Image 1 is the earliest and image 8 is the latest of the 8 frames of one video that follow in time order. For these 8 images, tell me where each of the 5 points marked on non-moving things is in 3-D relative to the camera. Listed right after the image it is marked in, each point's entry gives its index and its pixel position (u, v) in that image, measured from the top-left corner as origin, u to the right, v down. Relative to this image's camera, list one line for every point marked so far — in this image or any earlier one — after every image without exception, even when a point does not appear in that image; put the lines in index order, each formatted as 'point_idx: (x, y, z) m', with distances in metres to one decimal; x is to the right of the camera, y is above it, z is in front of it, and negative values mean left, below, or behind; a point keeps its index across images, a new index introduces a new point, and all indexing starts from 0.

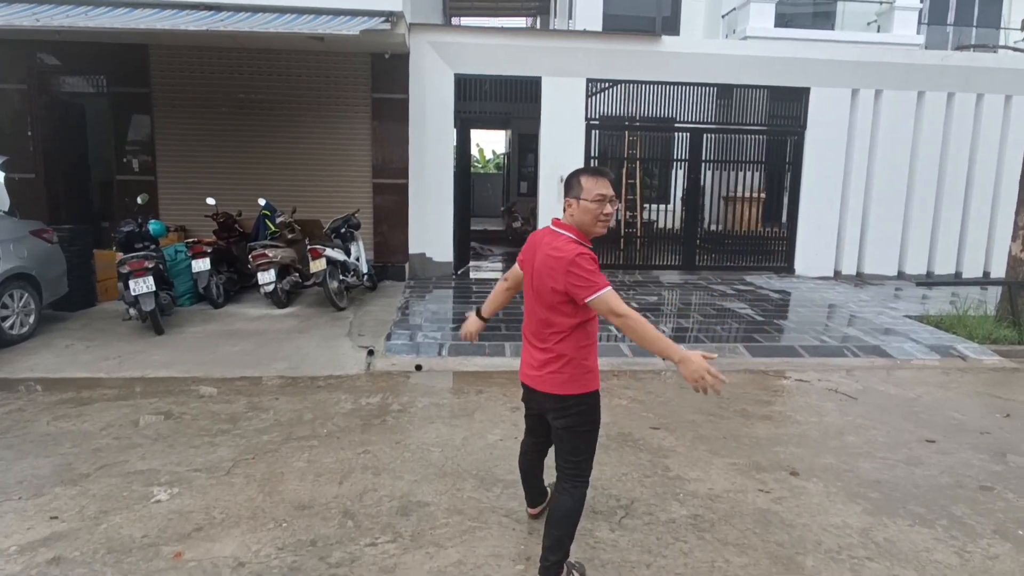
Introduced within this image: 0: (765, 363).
0: (+2.6, -0.8, +6.1) m
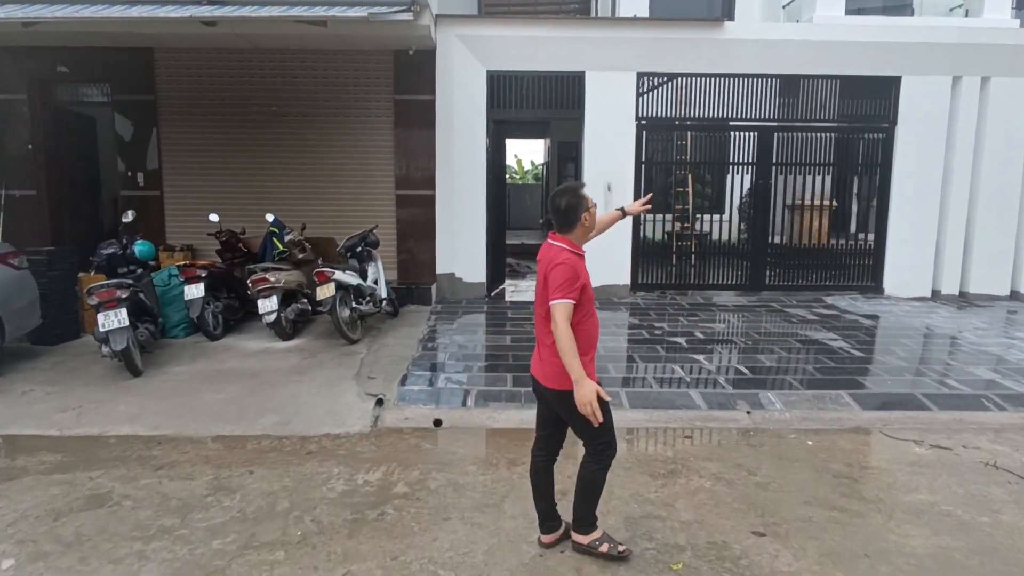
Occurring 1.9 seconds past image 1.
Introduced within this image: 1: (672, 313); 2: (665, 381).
0: (+3.0, -1.1, +4.7) m
1: (+2.2, -0.3, +8.1) m
2: (+1.4, -0.8, +5.4) m
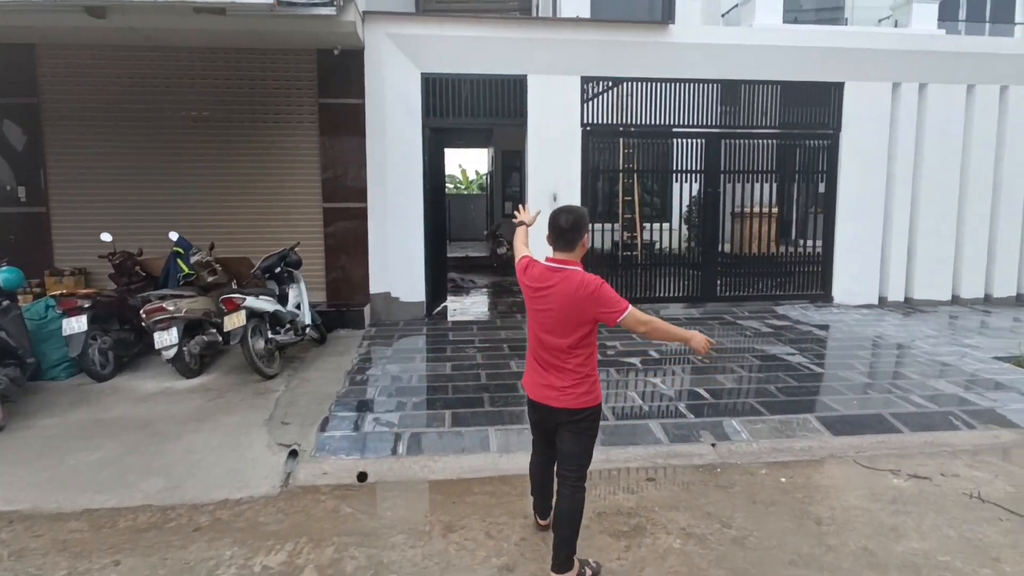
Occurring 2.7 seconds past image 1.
0: (+2.5, -1.2, +4.4) m
1: (+1.5, -0.5, +7.7) m
2: (+0.9, -1.0, +4.9) m
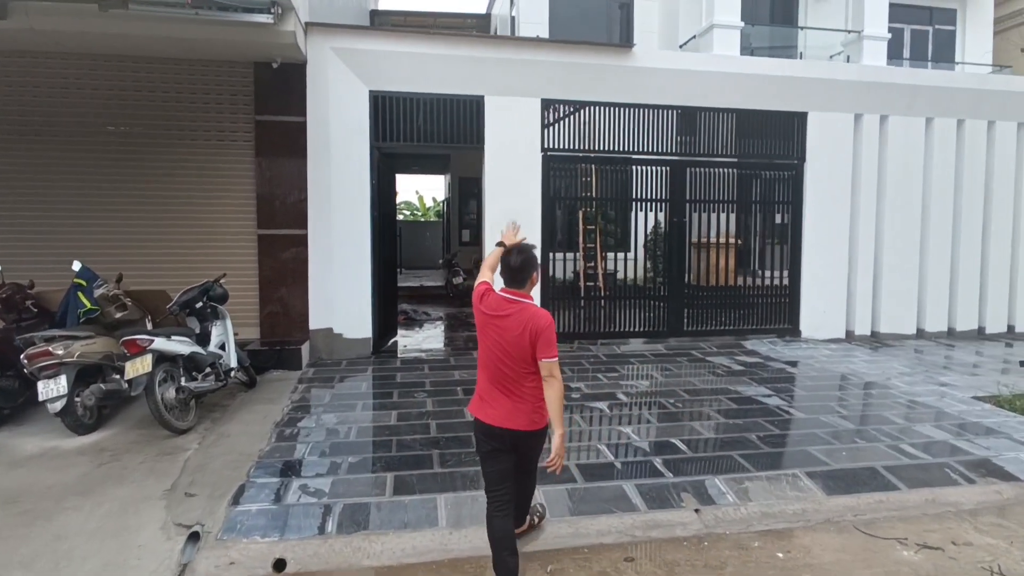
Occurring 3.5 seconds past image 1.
0: (+2.2, -1.5, +3.9) m
1: (+0.9, -1.0, +7.1) m
2: (+0.6, -1.3, +4.3) m
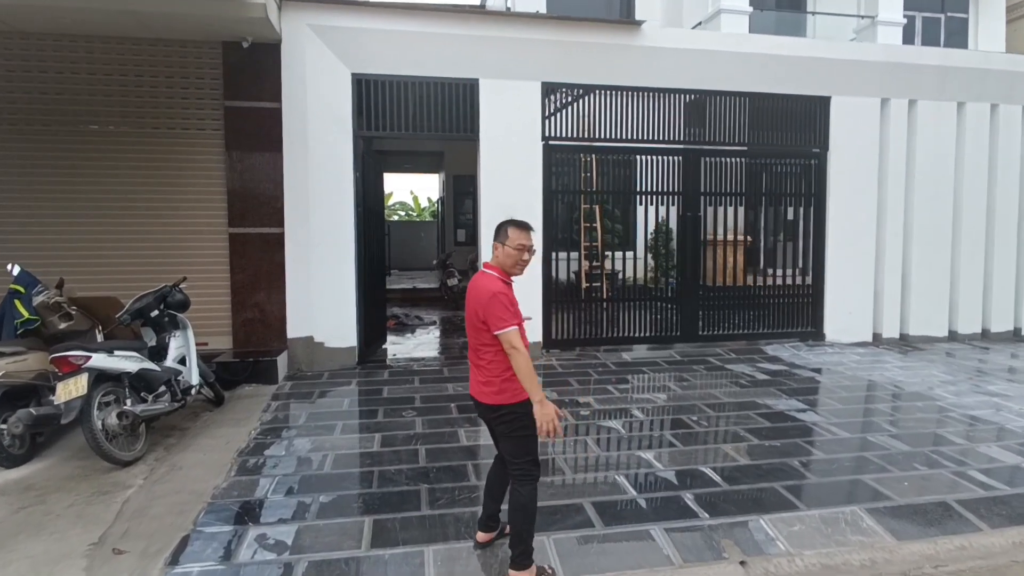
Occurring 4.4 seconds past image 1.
0: (+2.3, -1.5, +3.2) m
1: (+0.9, -1.0, +6.4) m
2: (+0.6, -1.3, +3.6) m
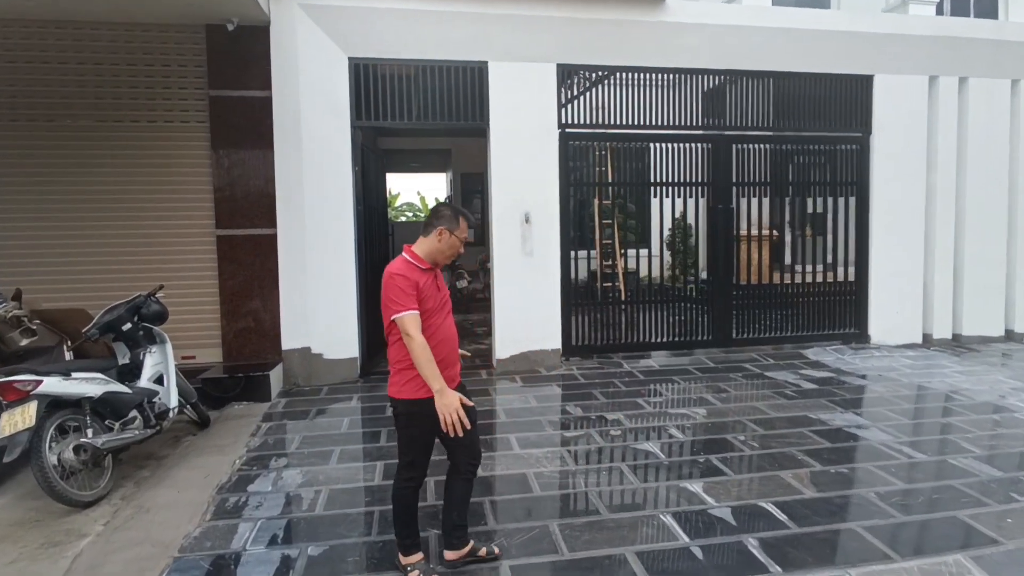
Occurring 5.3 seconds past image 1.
0: (+2.4, -1.5, +2.5) m
1: (+1.1, -1.0, +5.8) m
2: (+0.7, -1.4, +3.0) m
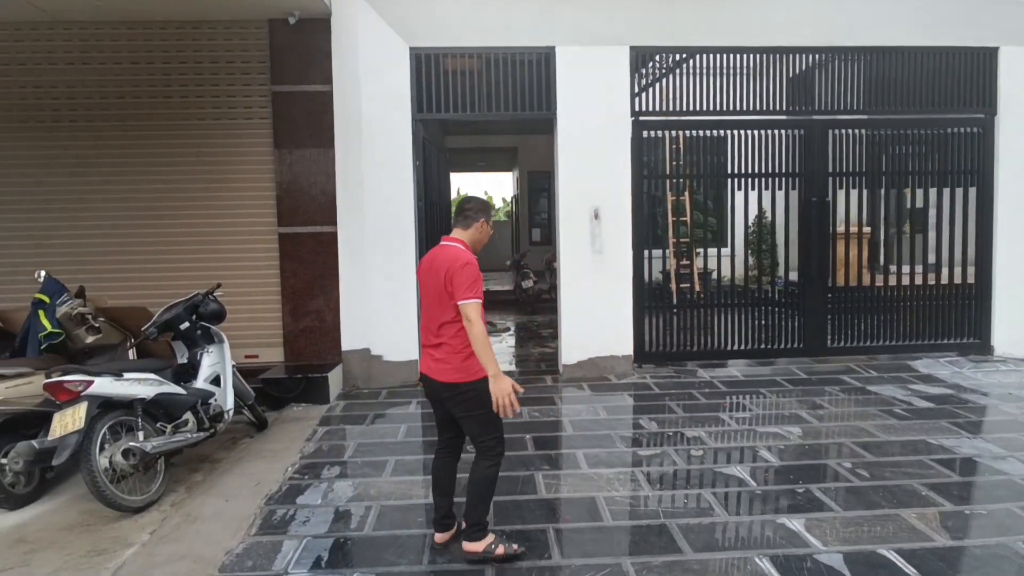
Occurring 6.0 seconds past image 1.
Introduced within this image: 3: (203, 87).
0: (+2.6, -1.5, +1.9) m
1: (+1.7, -1.0, +5.3) m
2: (+1.0, -1.4, +2.5) m
3: (-3.0, +1.9, +5.7) m
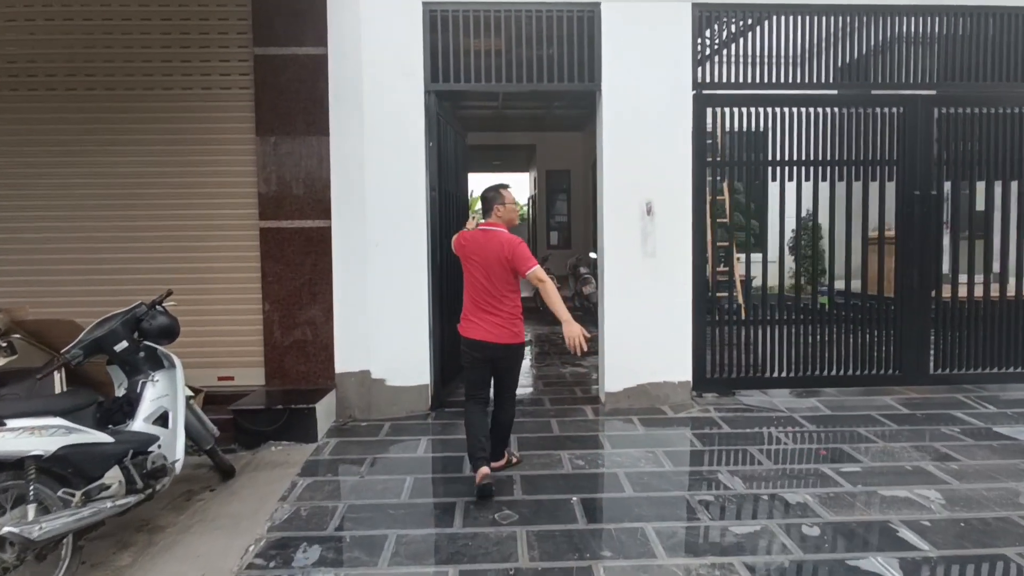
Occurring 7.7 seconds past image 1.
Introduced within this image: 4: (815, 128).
0: (+2.8, -1.6, +0.7) m
1: (+2.0, -1.1, +4.1) m
2: (+1.2, -1.4, +1.4) m
3: (-2.7, +1.9, +4.6) m
4: (+2.6, +1.4, +5.2) m
